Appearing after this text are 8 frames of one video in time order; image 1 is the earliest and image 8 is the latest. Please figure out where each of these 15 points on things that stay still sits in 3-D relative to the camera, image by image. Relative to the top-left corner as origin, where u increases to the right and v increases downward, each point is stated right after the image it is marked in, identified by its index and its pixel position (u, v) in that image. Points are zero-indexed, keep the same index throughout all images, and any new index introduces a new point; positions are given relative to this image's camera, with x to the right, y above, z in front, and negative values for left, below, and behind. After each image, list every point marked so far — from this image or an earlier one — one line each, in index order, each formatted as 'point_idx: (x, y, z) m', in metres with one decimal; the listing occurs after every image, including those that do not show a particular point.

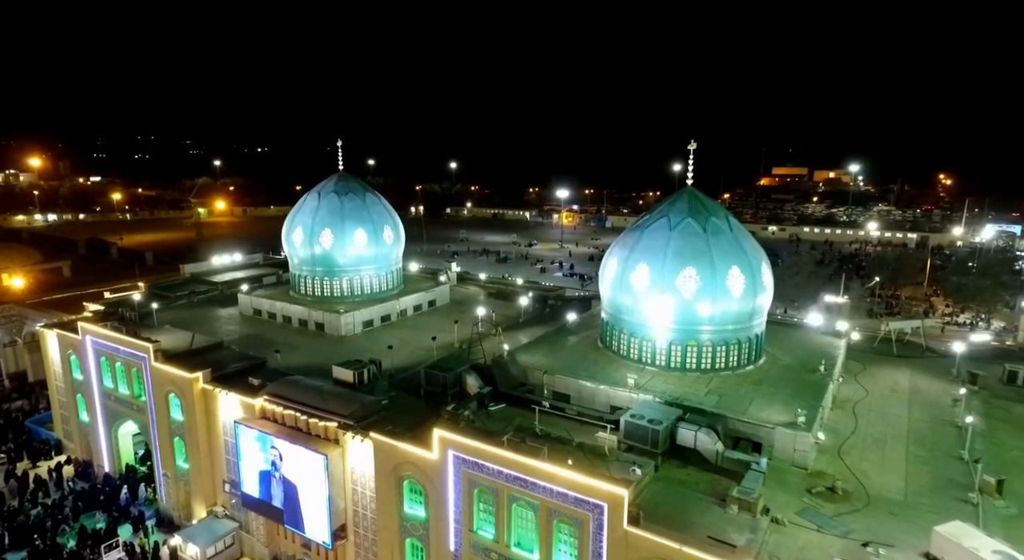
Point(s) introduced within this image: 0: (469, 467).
0: (-0.7, -3.4, +11.6) m
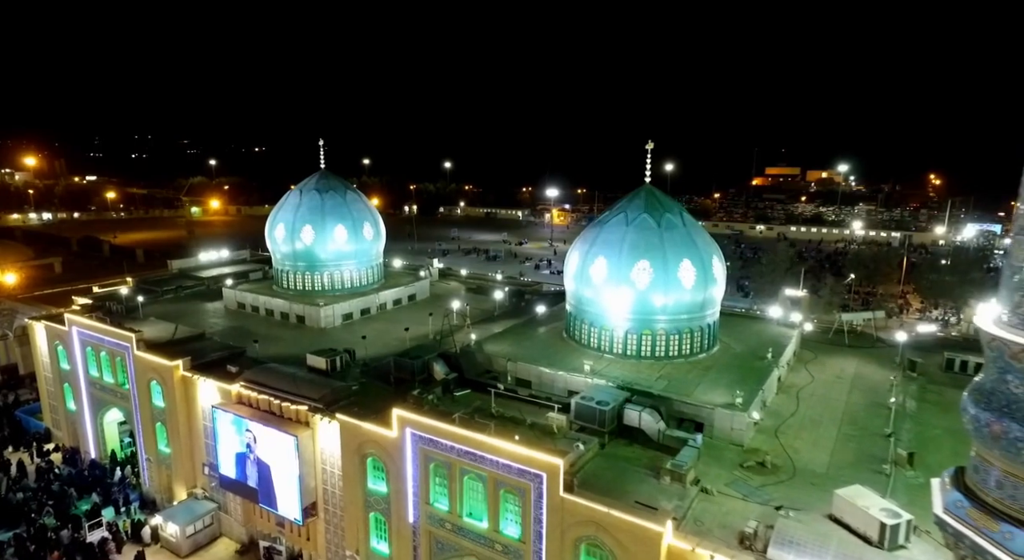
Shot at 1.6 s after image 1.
0: (-1.7, -3.2, +12.5) m
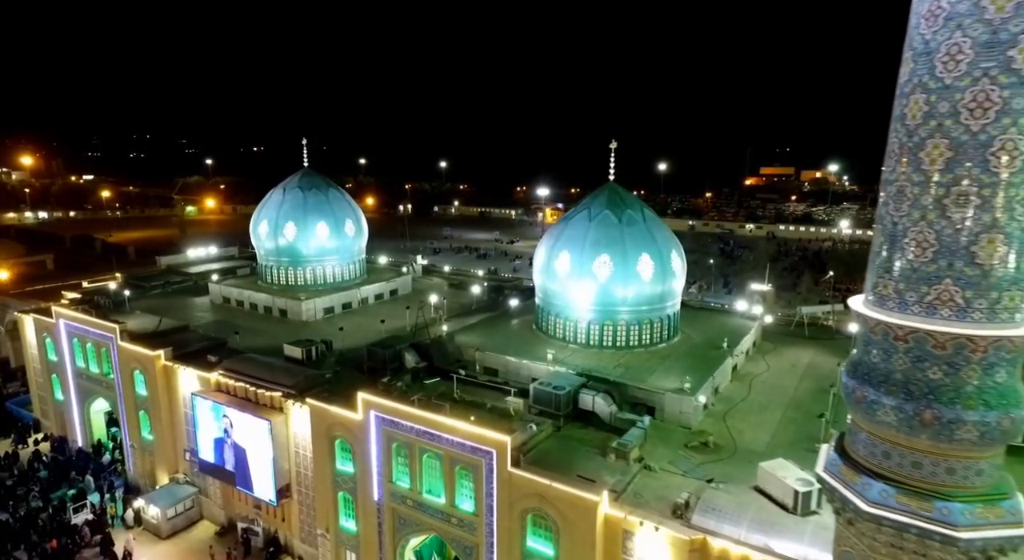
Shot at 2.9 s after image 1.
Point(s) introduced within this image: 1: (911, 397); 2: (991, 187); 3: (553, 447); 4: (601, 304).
0: (-2.5, -3.0, +13.3) m
1: (+3.9, -1.2, +6.4) m
2: (+4.3, +0.8, +5.9) m
3: (+0.8, -3.3, +13.1) m
4: (+2.5, -0.7, +18.2) m
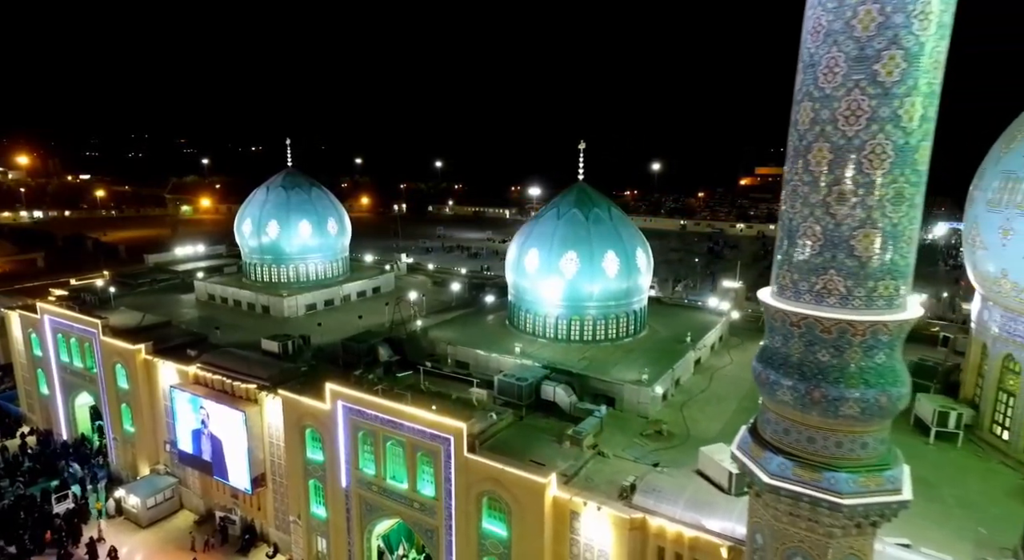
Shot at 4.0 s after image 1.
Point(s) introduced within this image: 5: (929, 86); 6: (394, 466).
0: (-3.4, -2.9, +13.9) m
1: (+3.2, -1.1, +7.1) m
2: (+3.5, +0.9, +6.5) m
3: (0.0, -3.2, +13.7) m
4: (+1.6, -0.5, +18.8) m
5: (+4.0, +1.8, +6.3) m
6: (-2.5, -3.9, +13.6) m
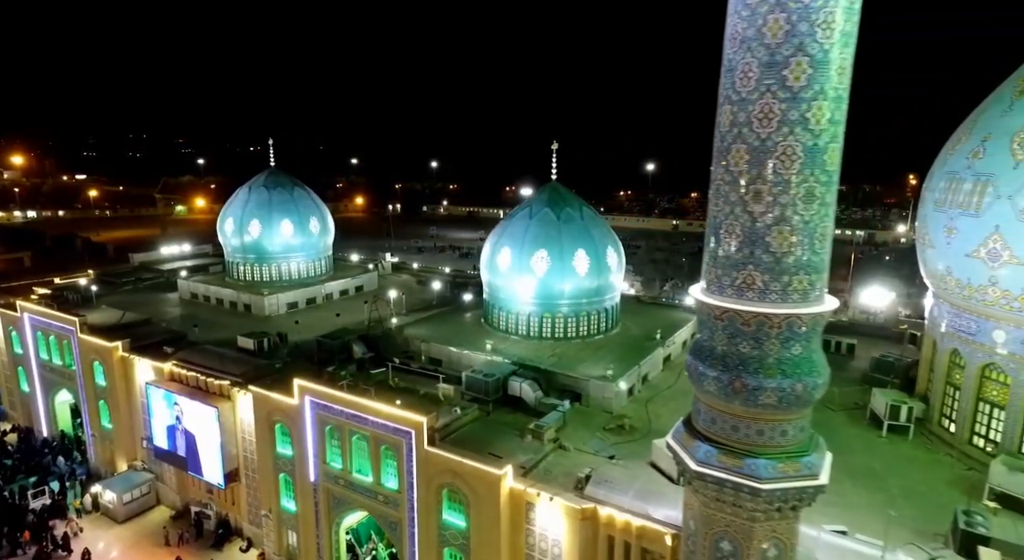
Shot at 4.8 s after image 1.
0: (-4.1, -2.8, +14.1) m
1: (+2.4, -1.0, +7.4) m
2: (+2.8, +1.0, +6.8) m
3: (-0.8, -3.2, +14.0) m
4: (+0.8, -0.5, +19.1) m
5: (+3.3, +1.9, +6.6) m
6: (-3.2, -3.8, +13.9) m
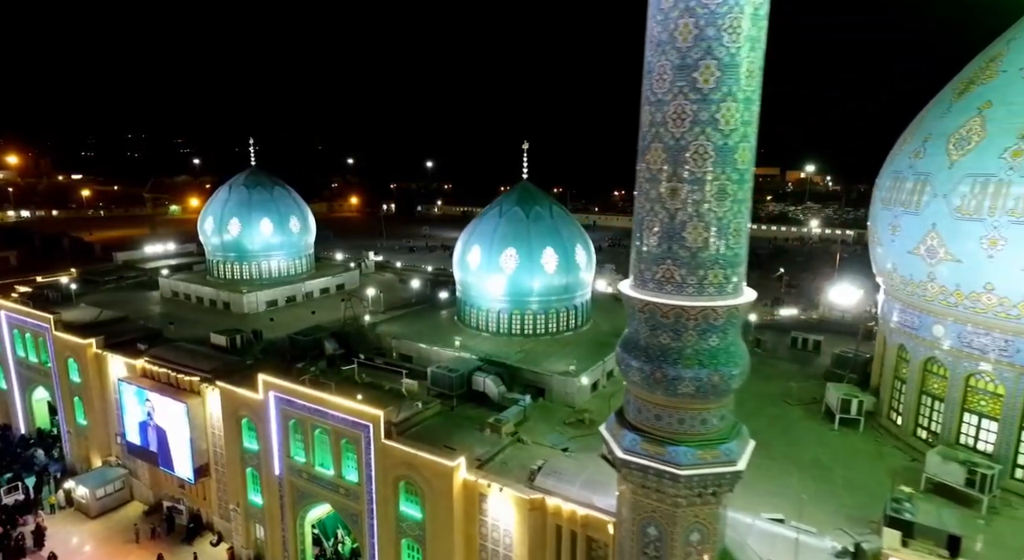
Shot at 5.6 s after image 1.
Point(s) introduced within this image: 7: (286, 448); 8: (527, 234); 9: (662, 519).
0: (-5.0, -2.7, +14.4) m
1: (+1.6, -0.9, +7.6) m
2: (+2.0, +1.1, +7.1) m
3: (-1.6, -3.1, +14.3) m
4: (-0.1, -0.4, +19.4) m
5: (+2.4, +2.0, +6.9) m
6: (-4.1, -3.7, +14.1) m
7: (-5.0, -3.8, +14.6) m
8: (+0.5, +1.4, +19.3) m
9: (+1.8, -2.9, +8.0) m
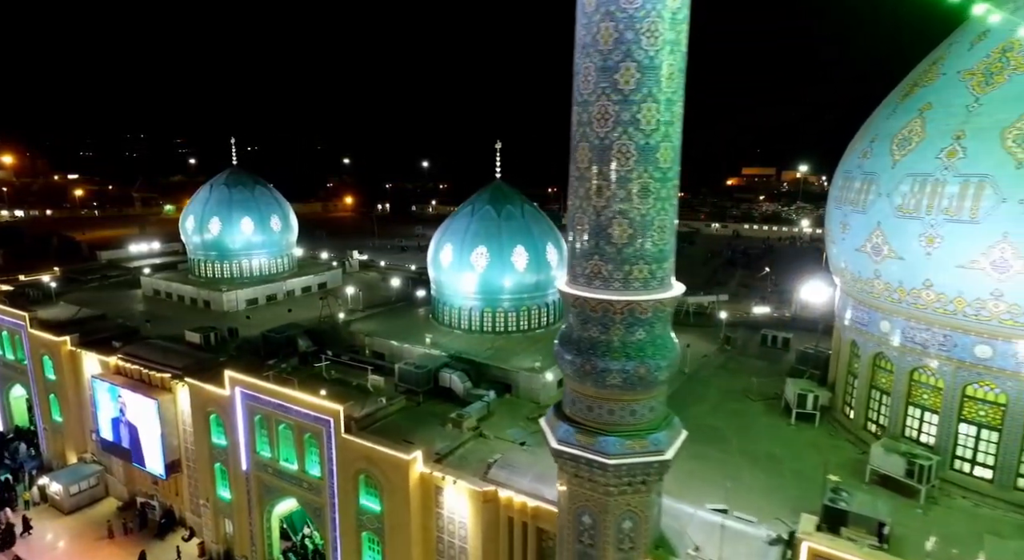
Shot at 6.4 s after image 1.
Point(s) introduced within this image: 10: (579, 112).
0: (-5.8, -2.7, +14.6) m
1: (+0.8, -0.9, +7.9) m
2: (+1.2, +1.1, +7.3) m
3: (-2.5, -3.0, +14.5) m
4: (-0.9, -0.4, +19.6) m
5: (+1.7, +2.0, +7.1) m
6: (-4.9, -3.7, +14.3) m
7: (-5.9, -3.7, +14.8) m
8: (-0.4, +1.4, +19.5) m
9: (+1.0, -2.9, +8.2) m
10: (+0.8, +1.9, +7.4) m
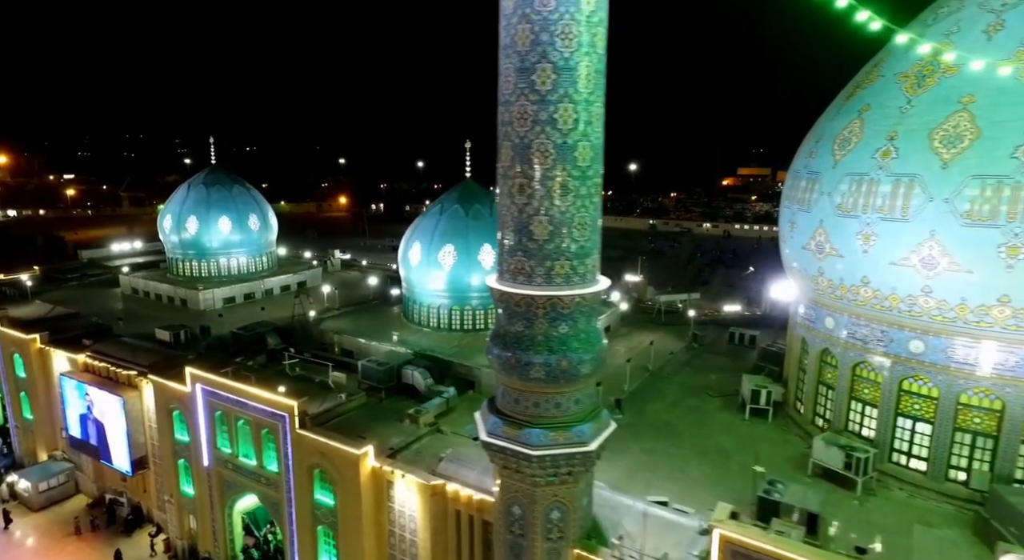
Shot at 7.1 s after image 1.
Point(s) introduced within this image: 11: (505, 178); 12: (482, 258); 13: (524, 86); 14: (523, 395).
0: (-6.8, -2.6, +14.7) m
1: (-0.1, -0.8, +8.0) m
2: (+0.3, +1.2, +7.5) m
3: (-3.4, -3.0, +14.6) m
4: (-1.9, -0.3, +19.7) m
5: (+0.8, +2.1, +7.3) m
6: (-5.9, -3.6, +14.5) m
7: (-6.8, -3.6, +14.9) m
8: (-1.4, +1.5, +19.7) m
9: (+0.1, -2.8, +8.4) m
10: (-0.1, +2.0, +7.6) m
11: (-0.1, +1.2, +7.8) m
12: (-0.9, +0.6, +19.6) m
13: (+0.1, +2.2, +7.3) m
14: (+0.1, -1.4, +8.1) m
